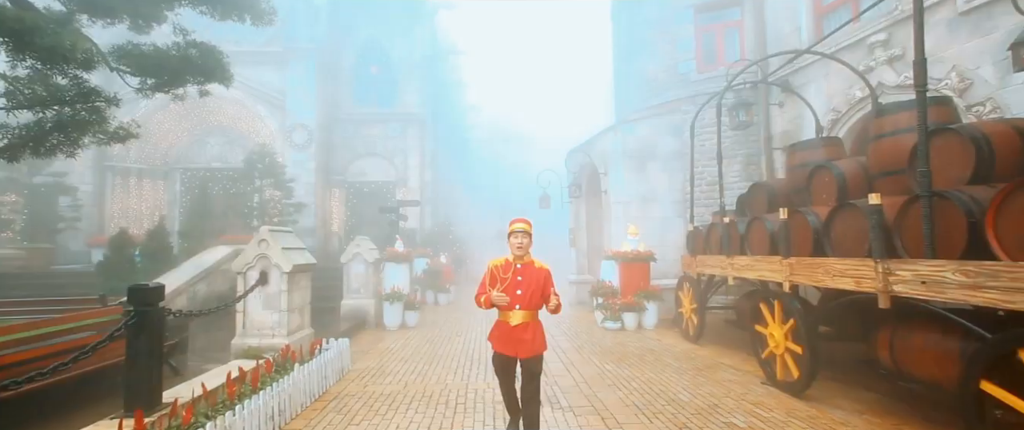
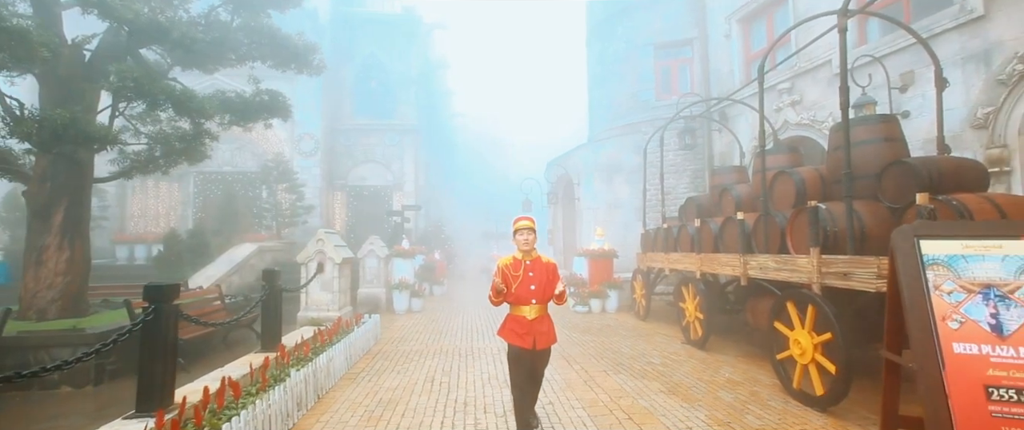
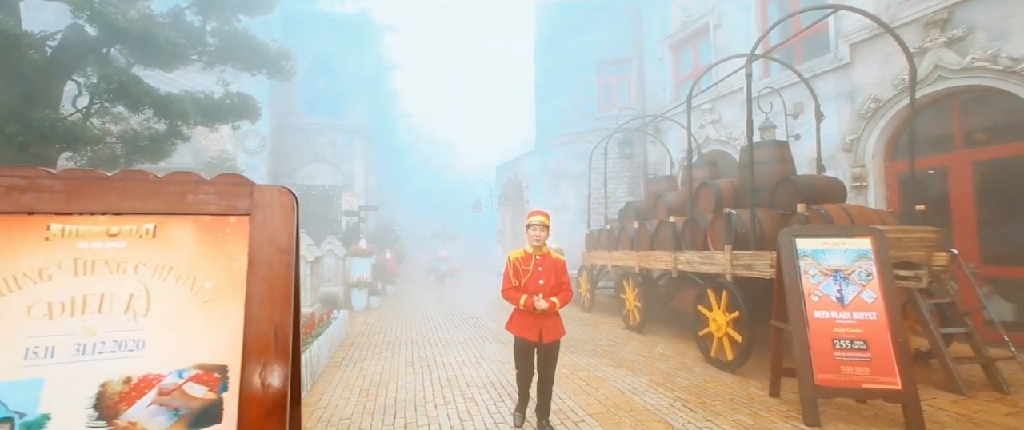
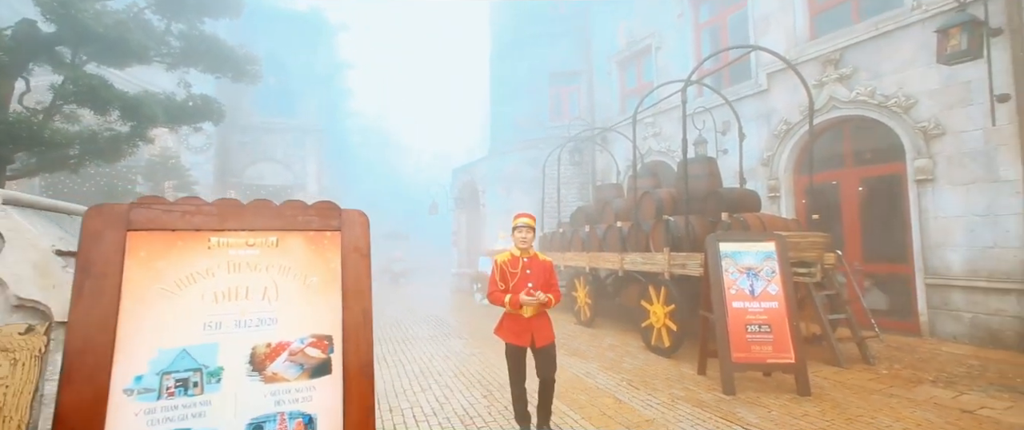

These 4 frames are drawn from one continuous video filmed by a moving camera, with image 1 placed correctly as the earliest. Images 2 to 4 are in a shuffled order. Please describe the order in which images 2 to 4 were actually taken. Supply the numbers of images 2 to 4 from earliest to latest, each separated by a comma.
2, 3, 4
